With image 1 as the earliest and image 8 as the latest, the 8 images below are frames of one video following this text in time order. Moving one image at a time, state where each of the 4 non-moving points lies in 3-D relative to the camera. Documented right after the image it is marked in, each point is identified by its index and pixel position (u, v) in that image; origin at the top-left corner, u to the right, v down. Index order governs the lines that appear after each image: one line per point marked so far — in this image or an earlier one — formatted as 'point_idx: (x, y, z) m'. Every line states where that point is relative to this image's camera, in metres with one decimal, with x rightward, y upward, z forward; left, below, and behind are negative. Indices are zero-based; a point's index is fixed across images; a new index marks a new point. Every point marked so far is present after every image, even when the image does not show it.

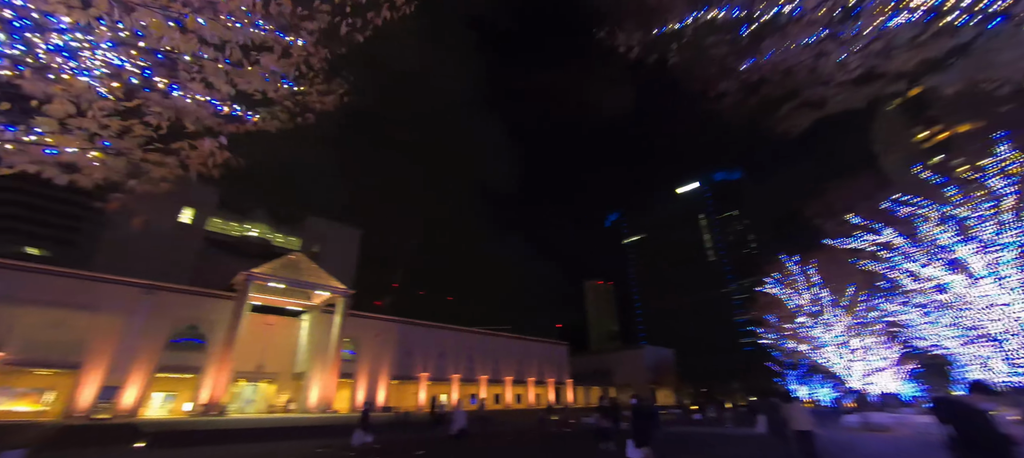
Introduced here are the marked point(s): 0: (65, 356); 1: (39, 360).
0: (-25.3, -7.1, +19.7) m
1: (-25.7, -7.1, +19.0) m
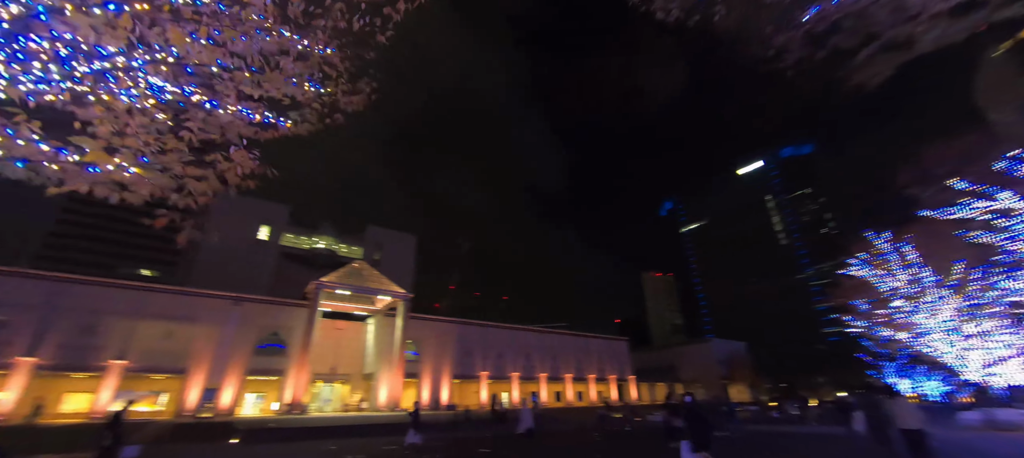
0: (-21.9, -8.6, +22.6) m
1: (-22.4, -8.6, +22.0) m
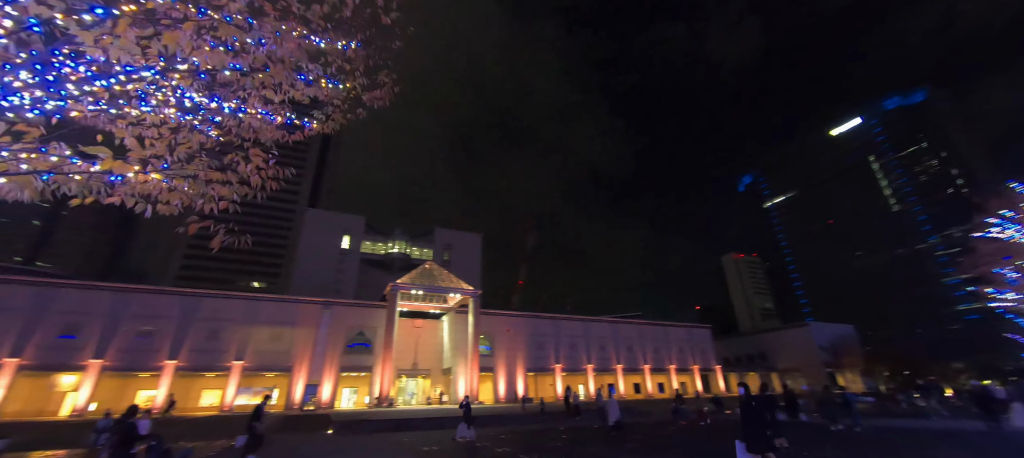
0: (-16.9, -9.7, +25.5) m
1: (-17.5, -9.7, +25.0) m
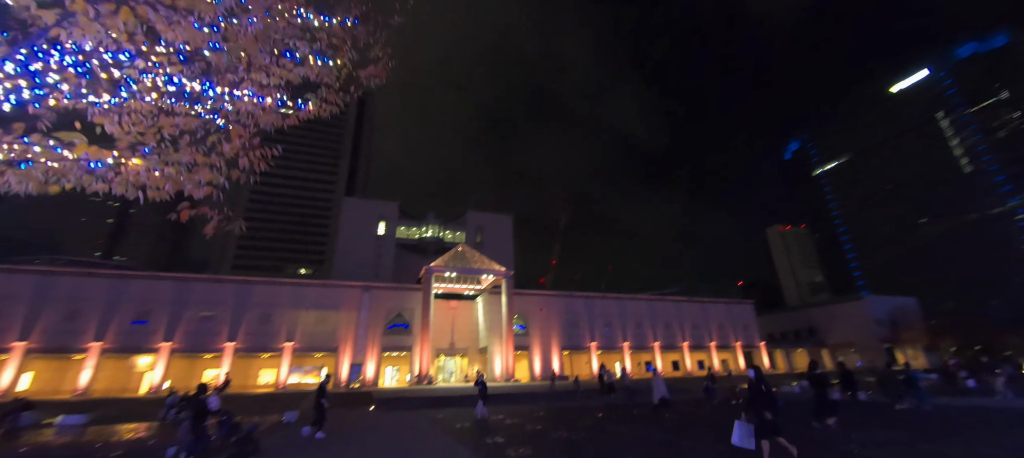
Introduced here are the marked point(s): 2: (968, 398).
0: (-14.3, -8.8, +27.0) m
1: (-14.9, -8.9, +26.6) m
2: (+24.0, -9.0, +18.2) m
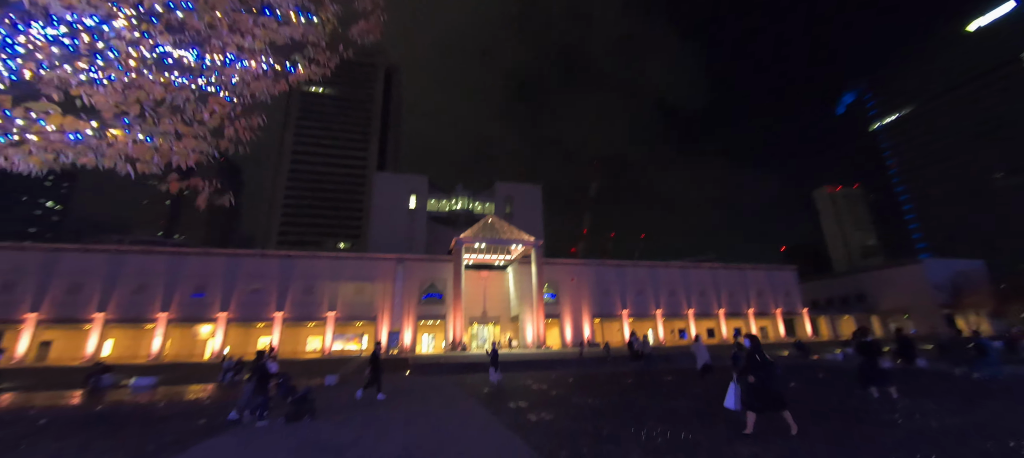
0: (-11.8, -6.7, +28.3) m
1: (-12.5, -6.9, +28.0) m
2: (+25.6, -6.8, +16.5) m
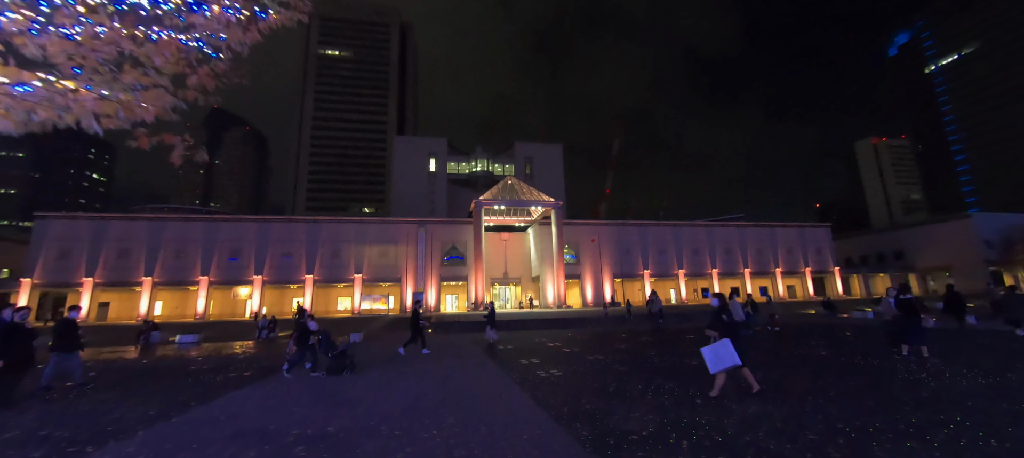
0: (-10.2, -3.7, +29.3) m
1: (-10.8, -4.0, +29.0) m
2: (+26.6, -4.5, +15.3) m
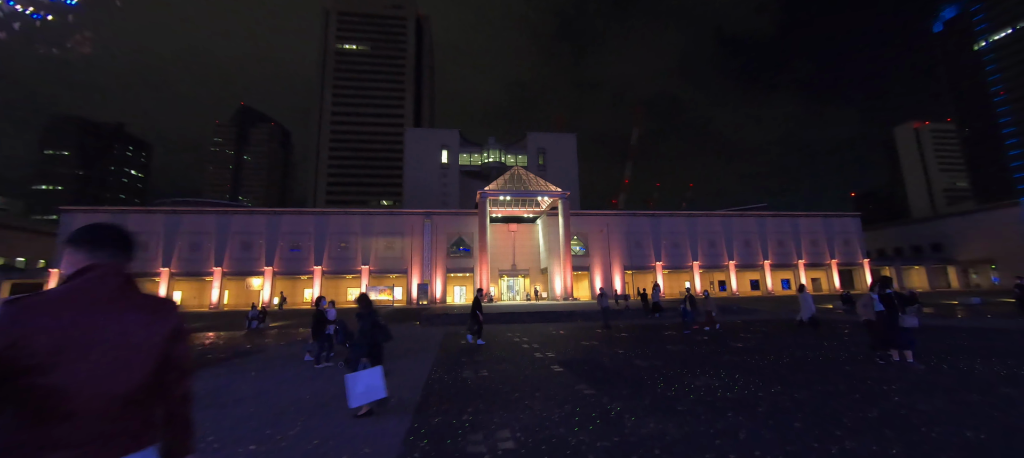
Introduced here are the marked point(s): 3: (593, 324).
0: (-9.7, -3.1, +29.5) m
1: (-10.3, -3.3, +29.2) m
2: (+26.3, -4.0, +13.8) m
3: (+3.7, -4.3, +15.5) m
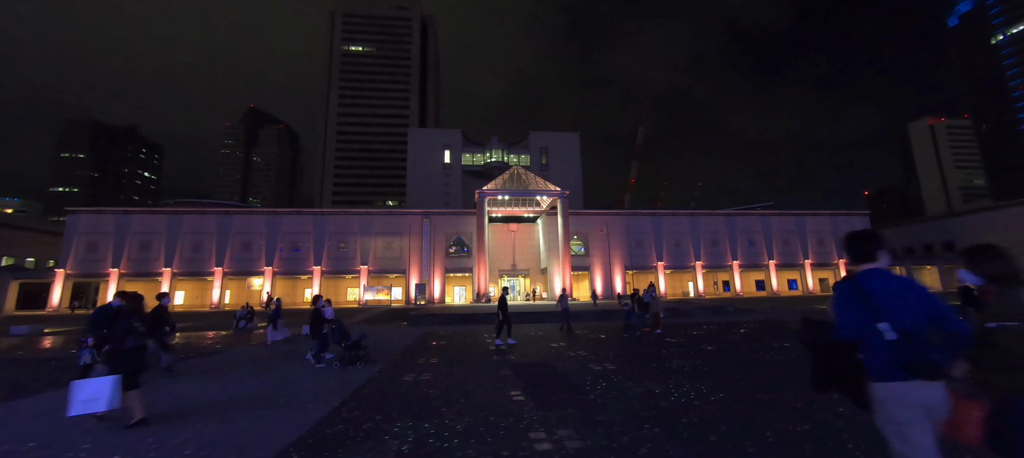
0: (-9.8, -3.1, +29.5) m
1: (-10.5, -3.3, +29.3) m
2: (+26.0, -4.0, +13.2) m
3: (+3.4, -4.2, +15.3) m
